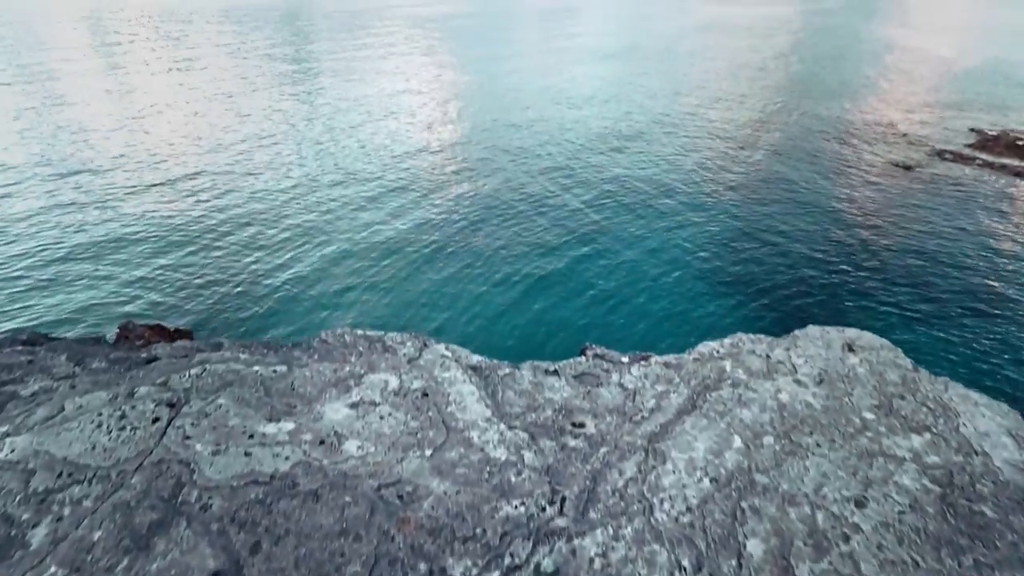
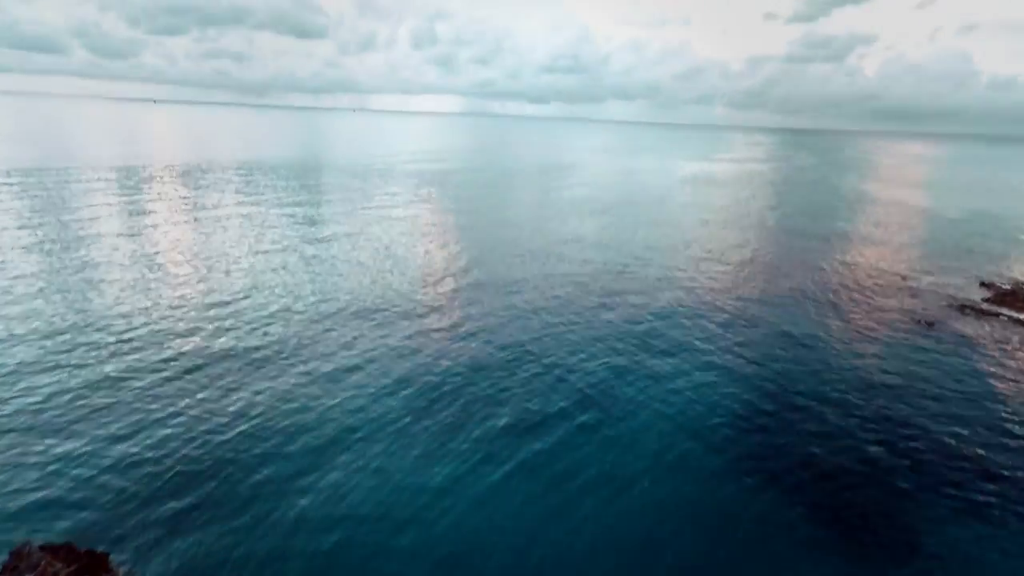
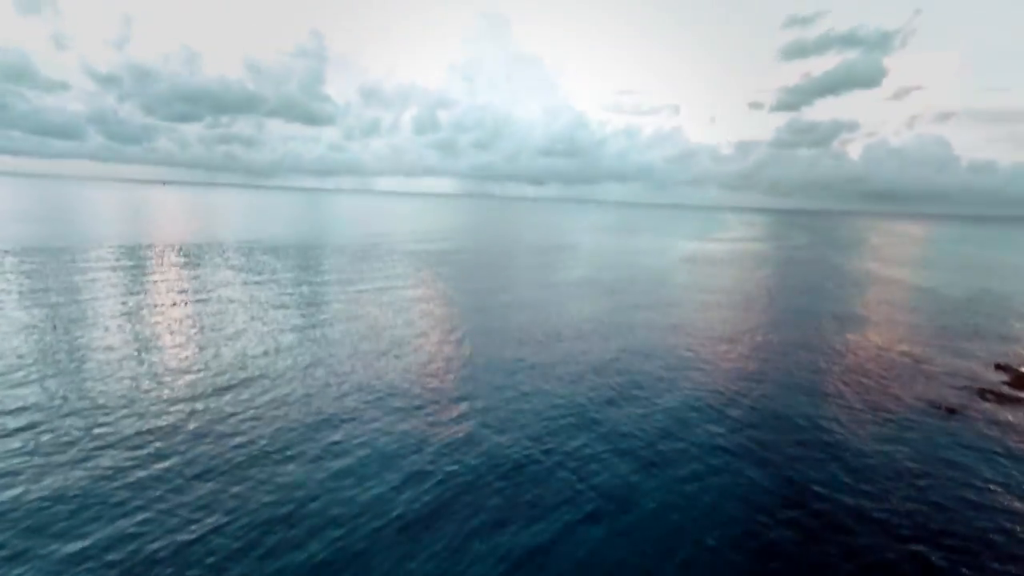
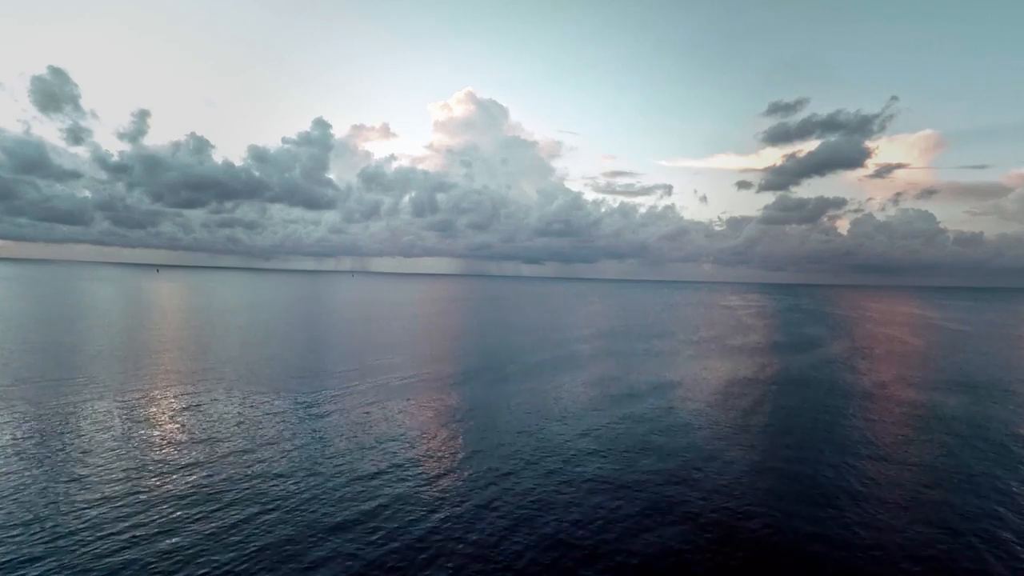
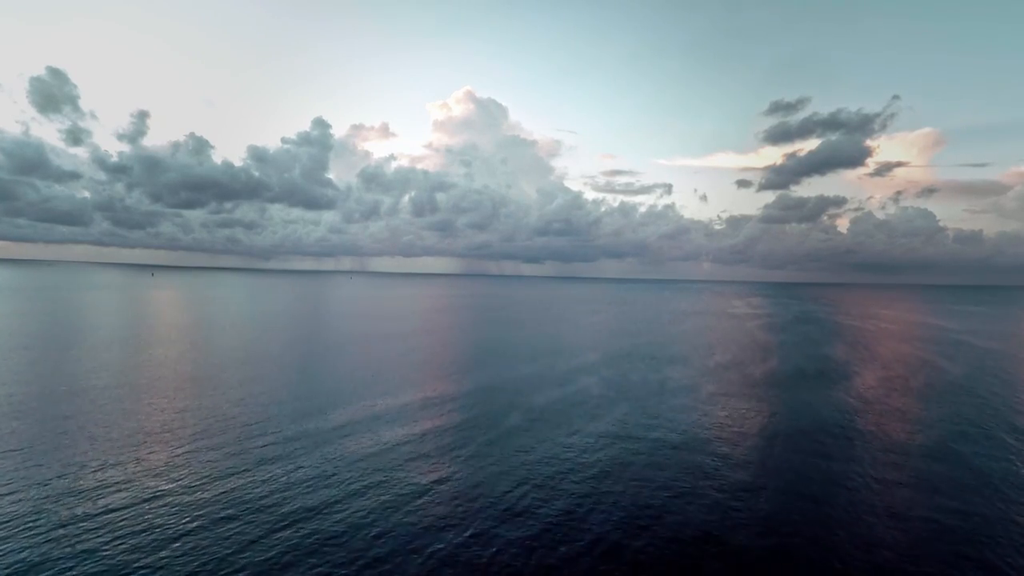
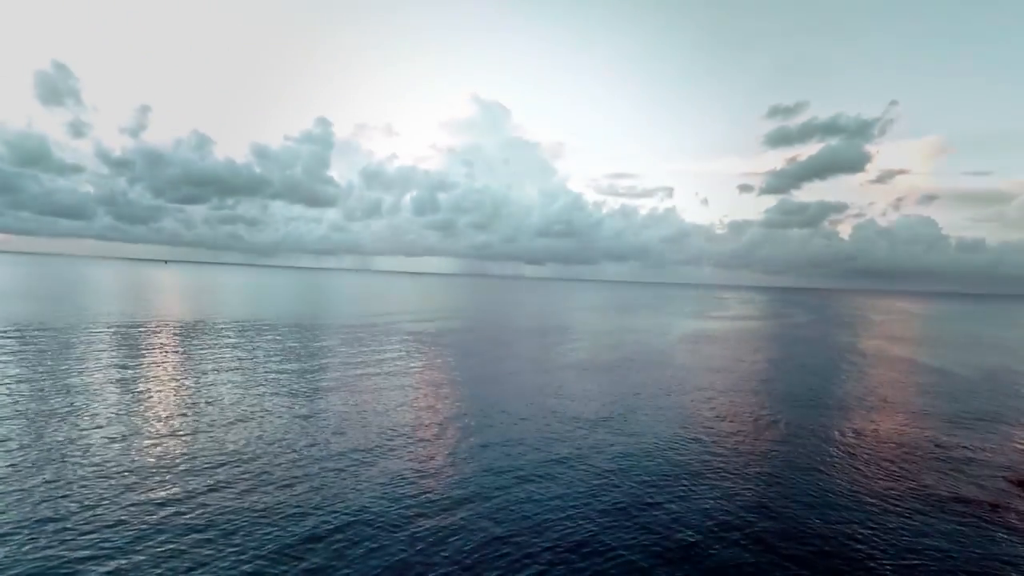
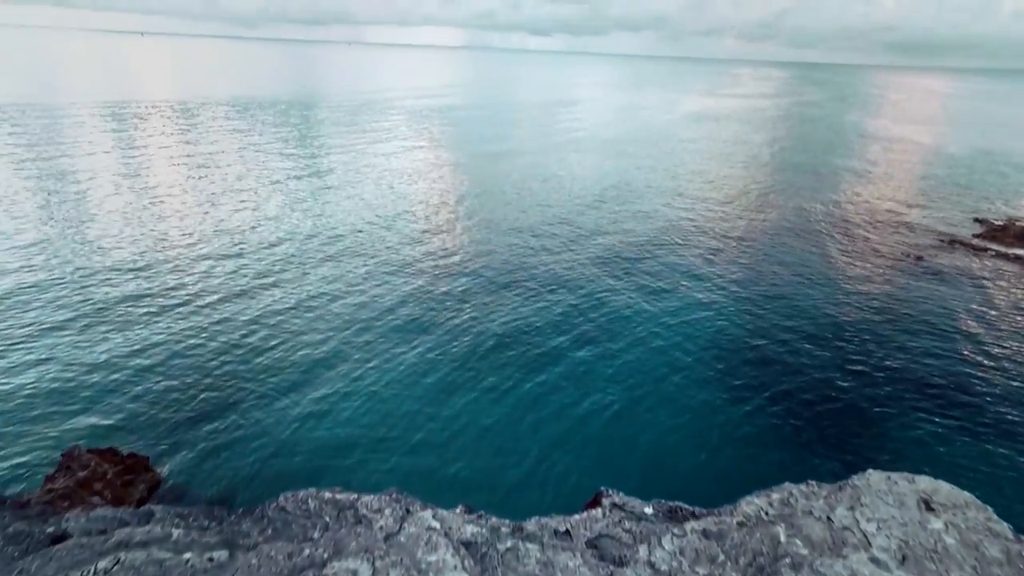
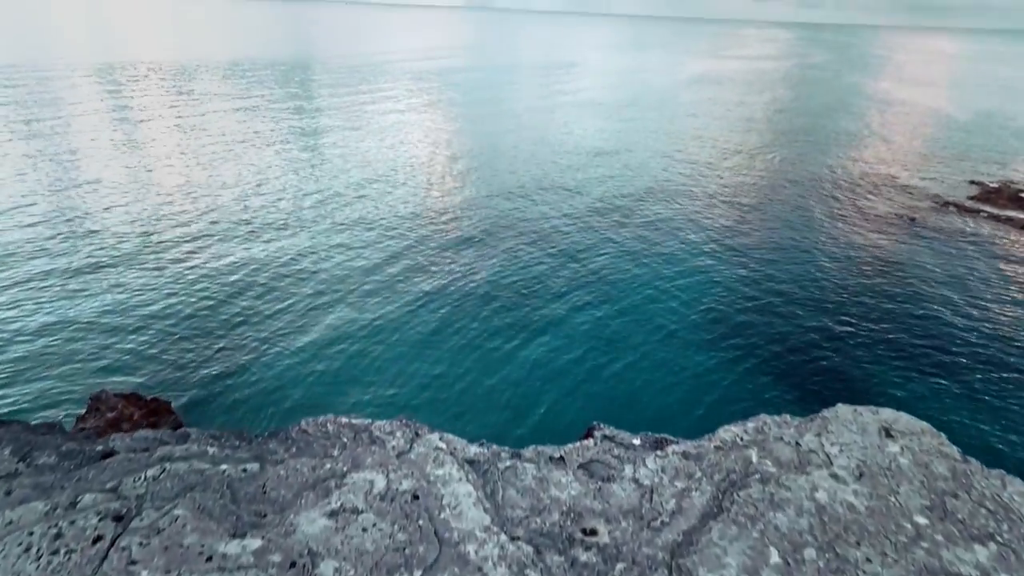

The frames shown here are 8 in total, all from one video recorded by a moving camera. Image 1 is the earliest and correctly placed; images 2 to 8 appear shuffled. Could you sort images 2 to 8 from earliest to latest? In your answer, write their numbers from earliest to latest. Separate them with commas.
8, 7, 2, 3, 6, 4, 5
